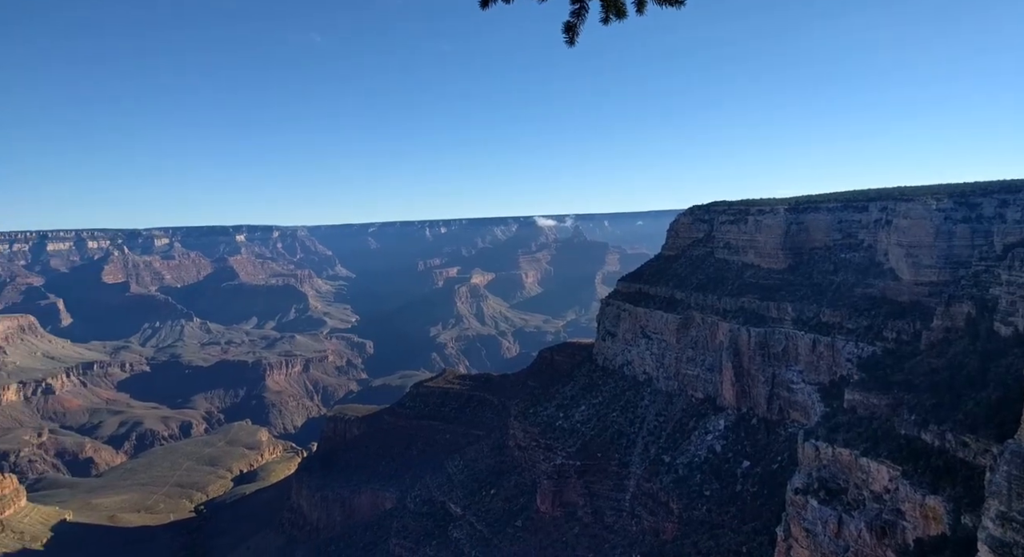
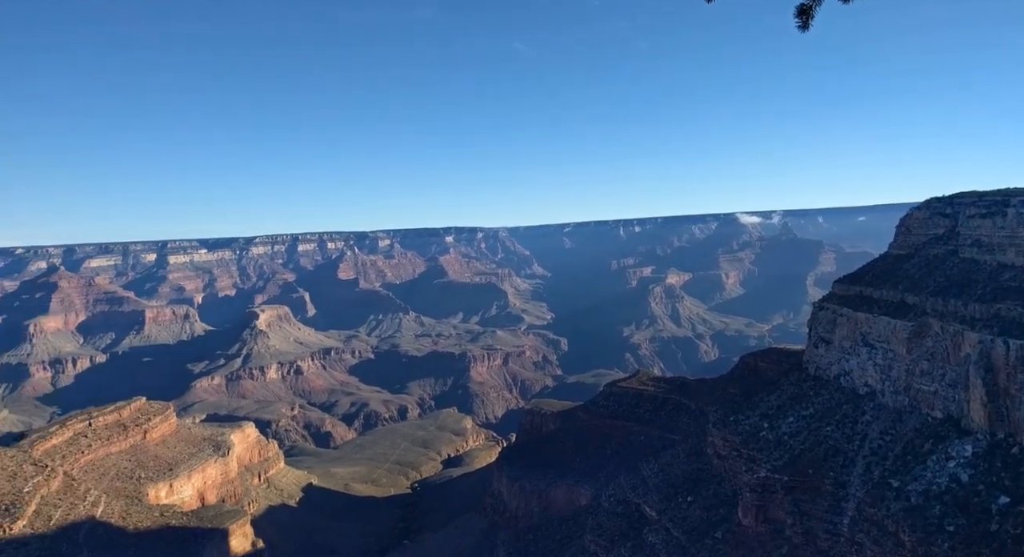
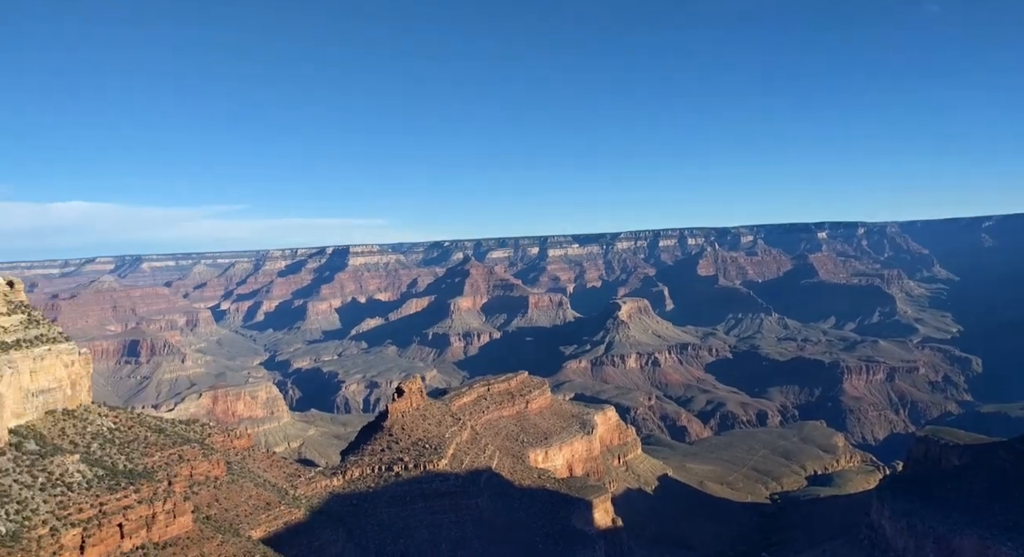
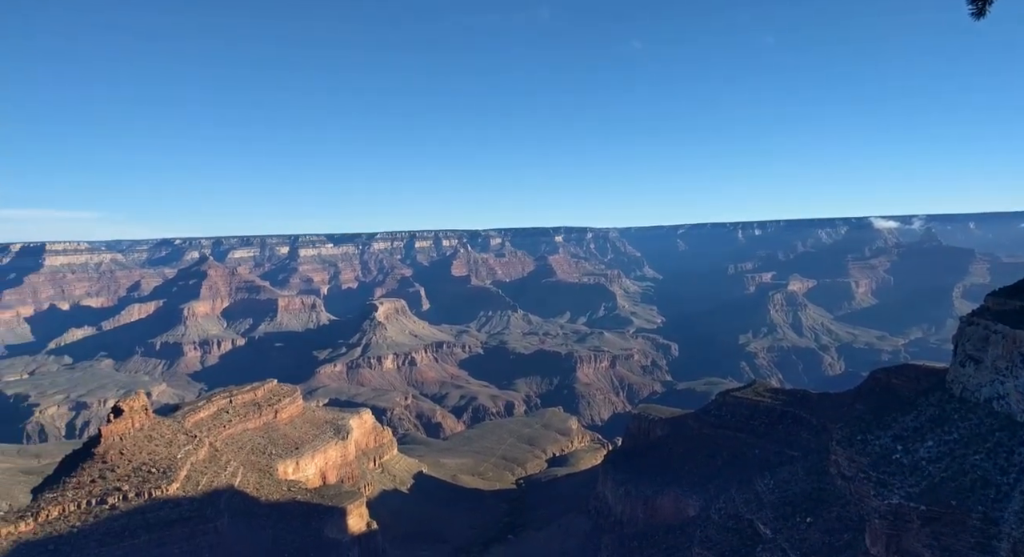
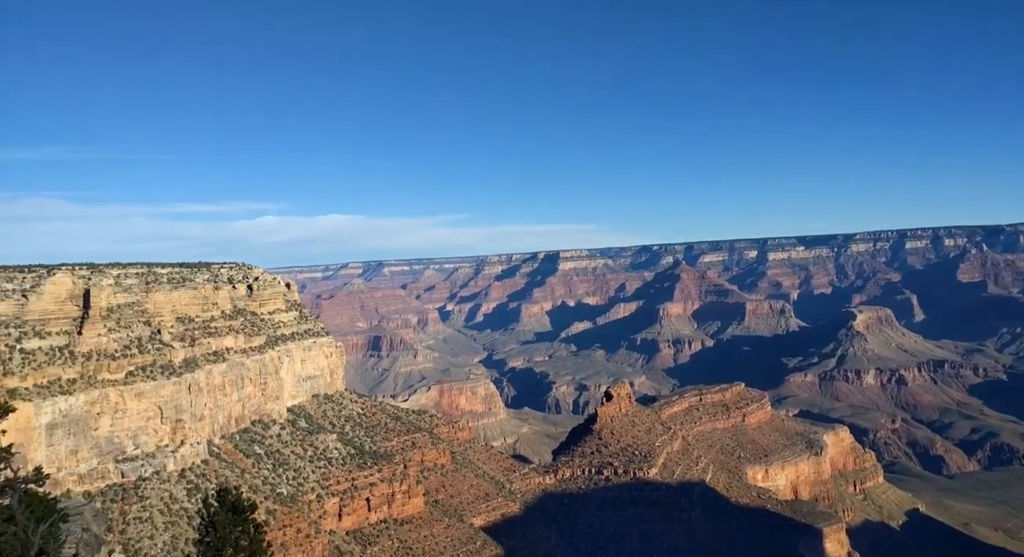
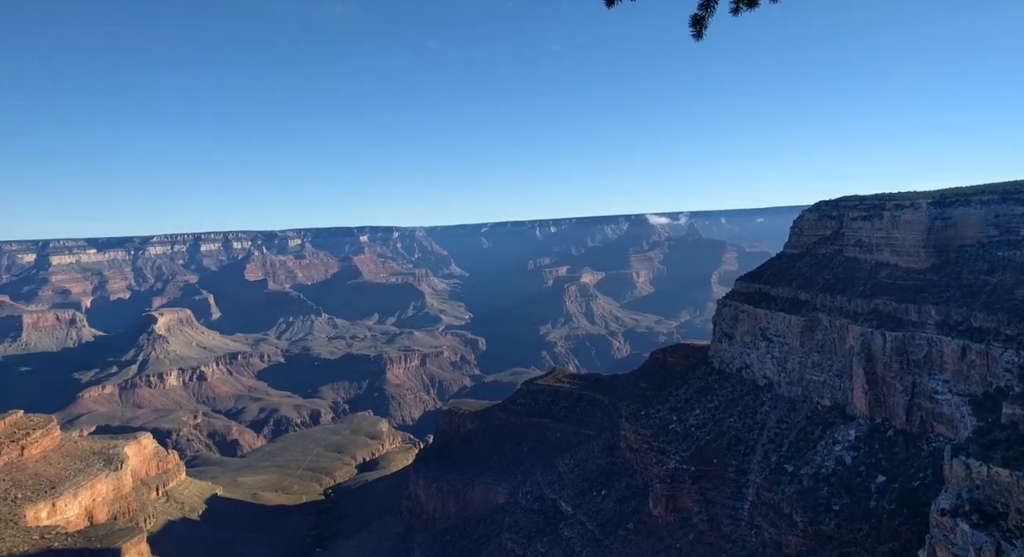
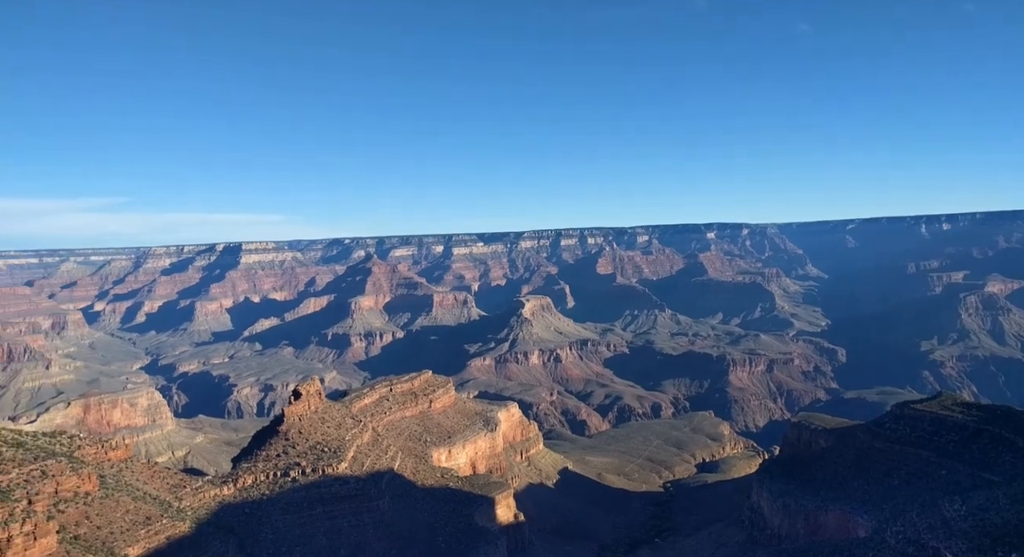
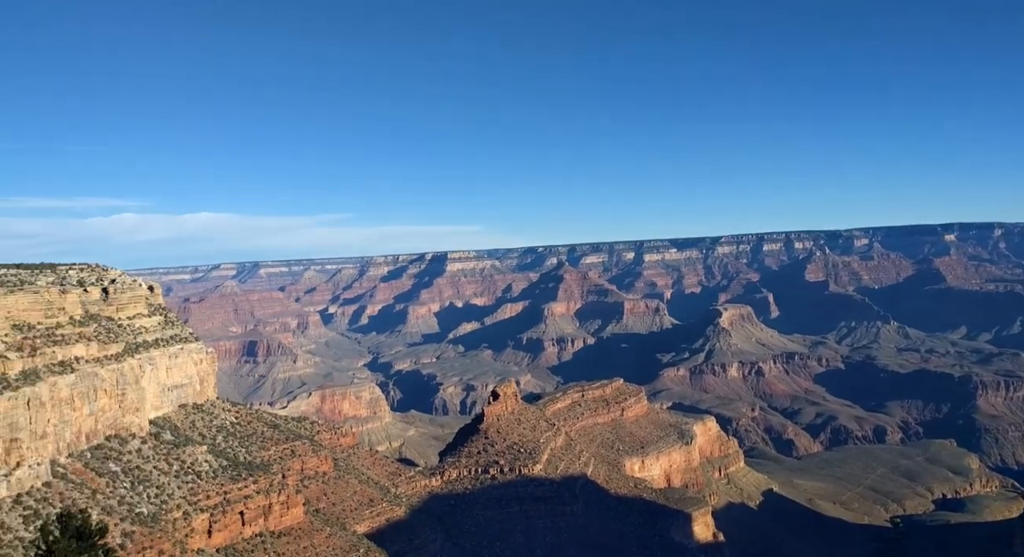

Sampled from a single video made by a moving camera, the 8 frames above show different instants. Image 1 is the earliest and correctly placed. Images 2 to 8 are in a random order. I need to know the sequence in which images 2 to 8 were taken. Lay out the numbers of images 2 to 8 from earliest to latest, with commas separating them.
6, 2, 4, 7, 3, 8, 5
